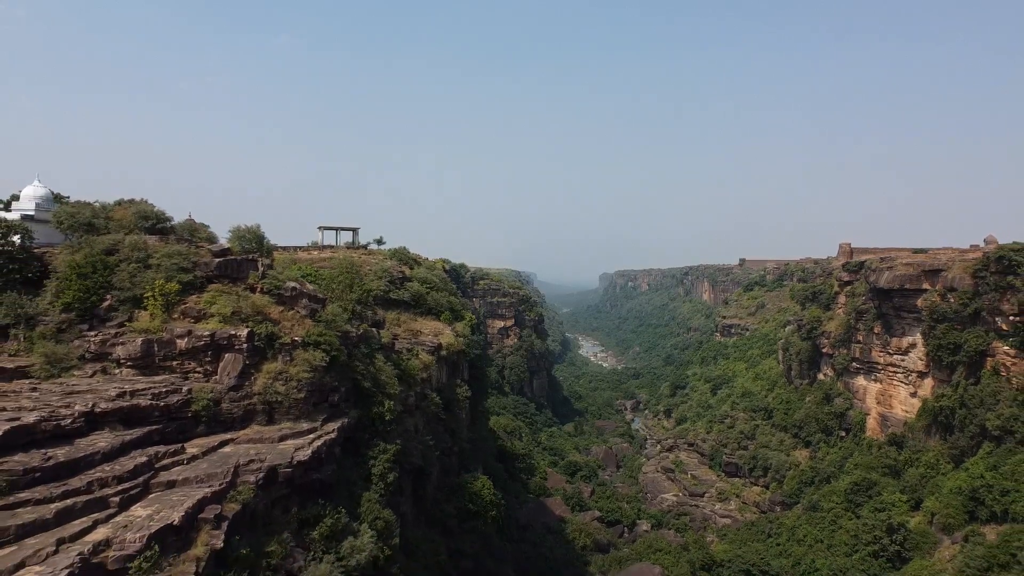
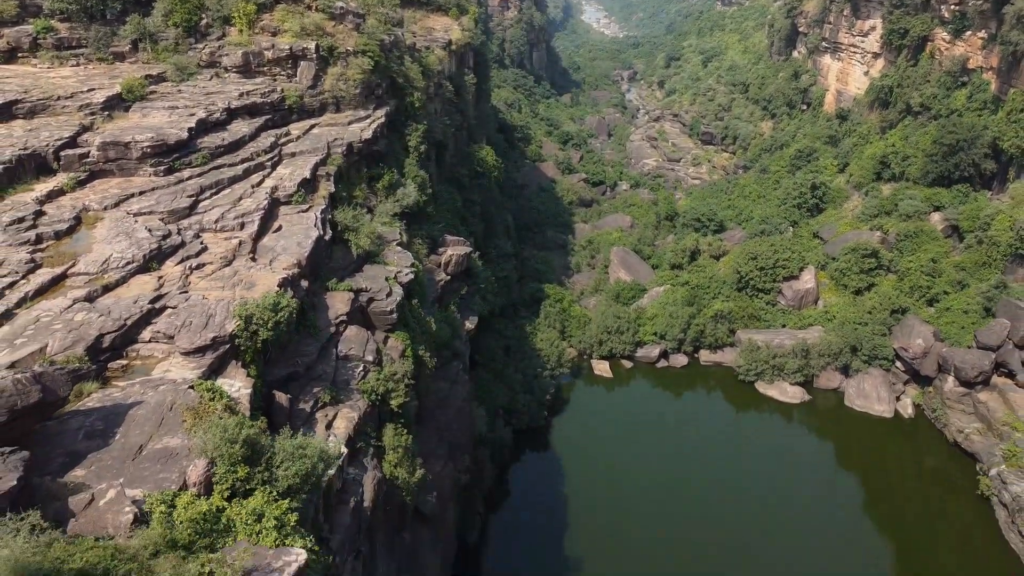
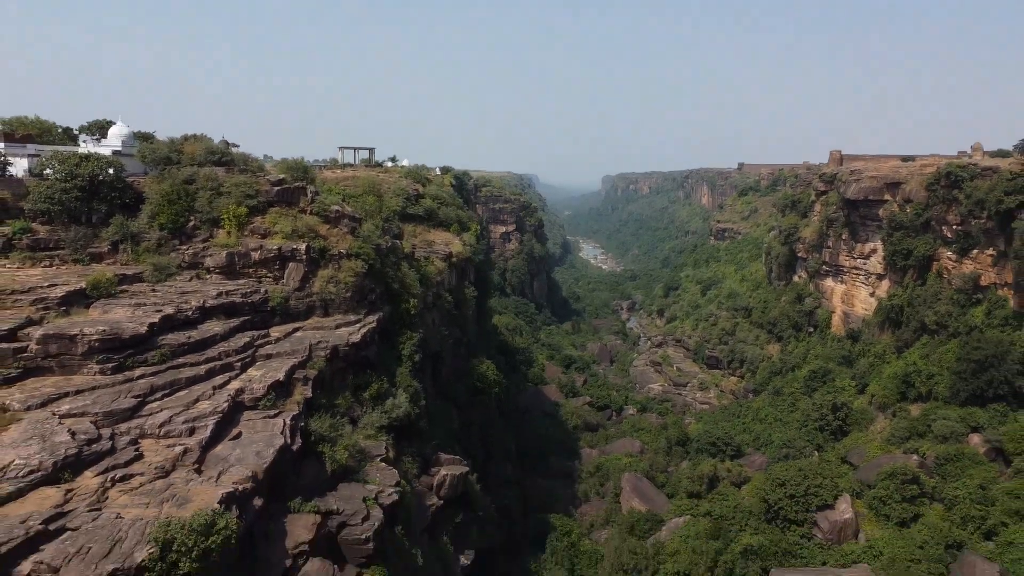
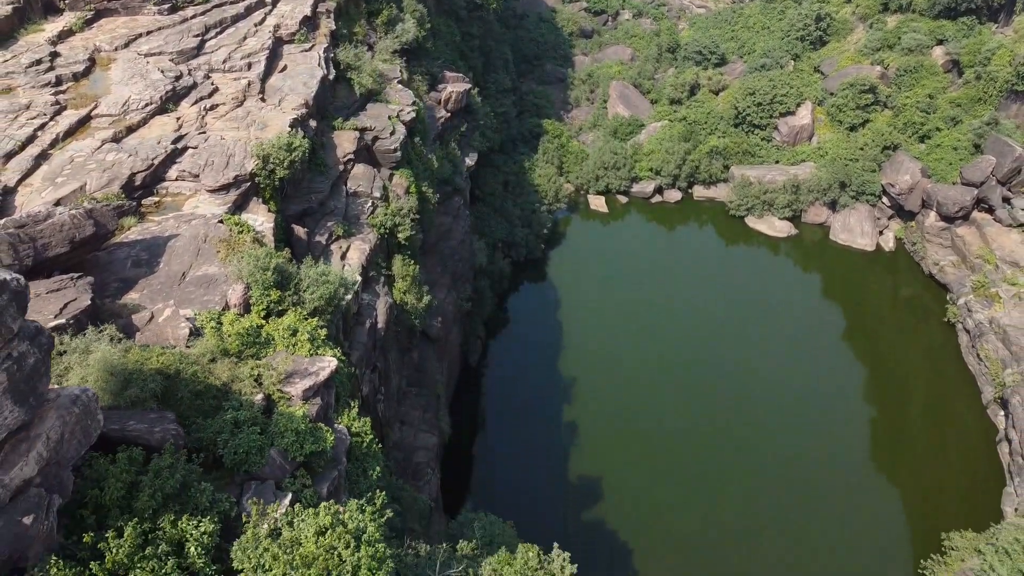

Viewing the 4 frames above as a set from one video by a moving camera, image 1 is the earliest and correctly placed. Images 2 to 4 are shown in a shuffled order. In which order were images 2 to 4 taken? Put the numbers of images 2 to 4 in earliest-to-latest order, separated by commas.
3, 2, 4
